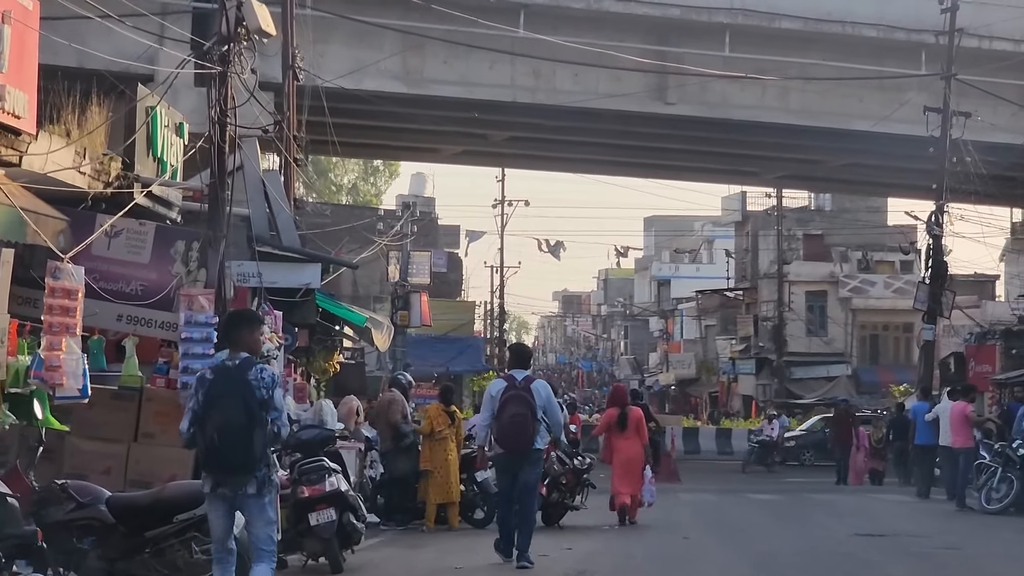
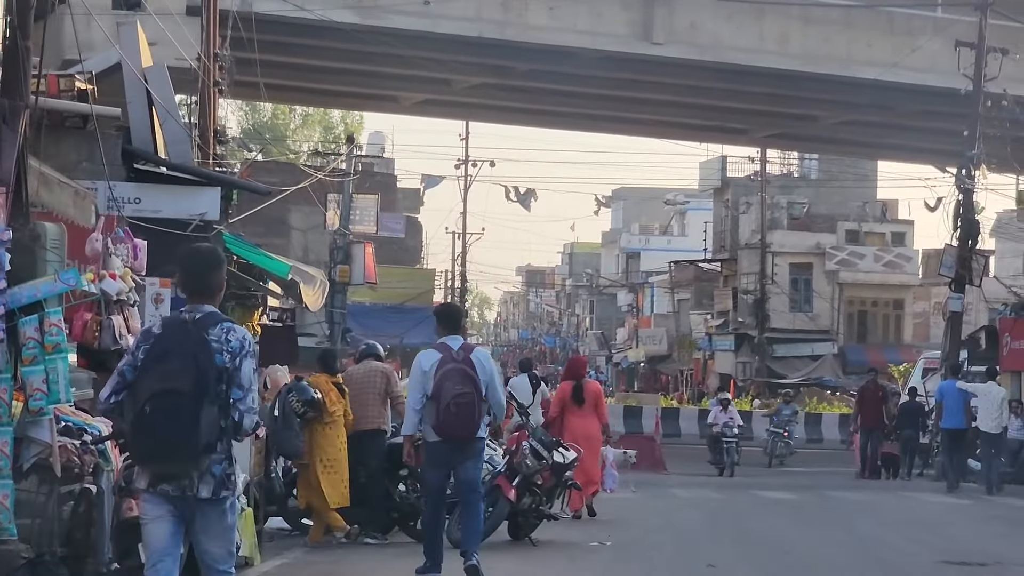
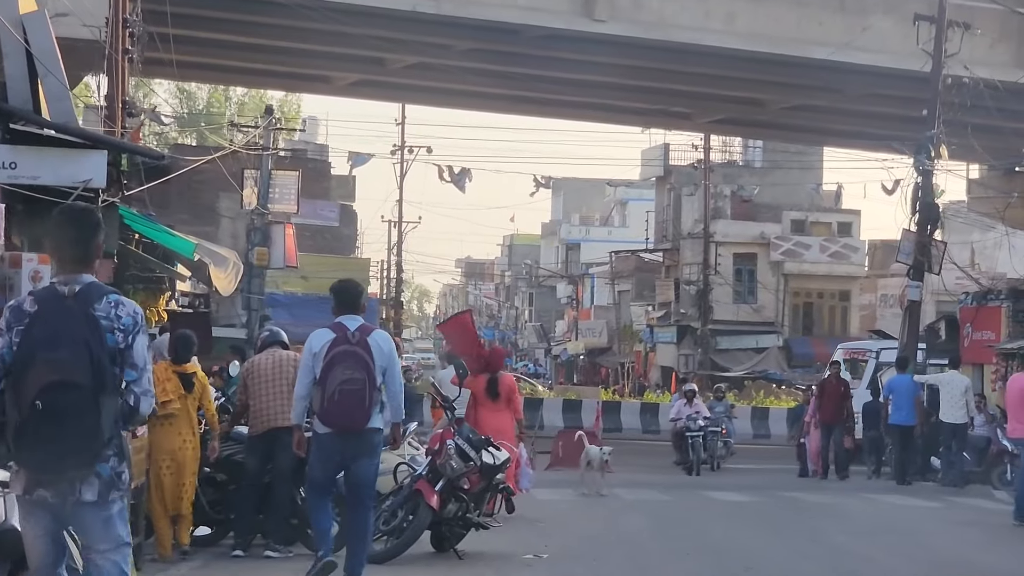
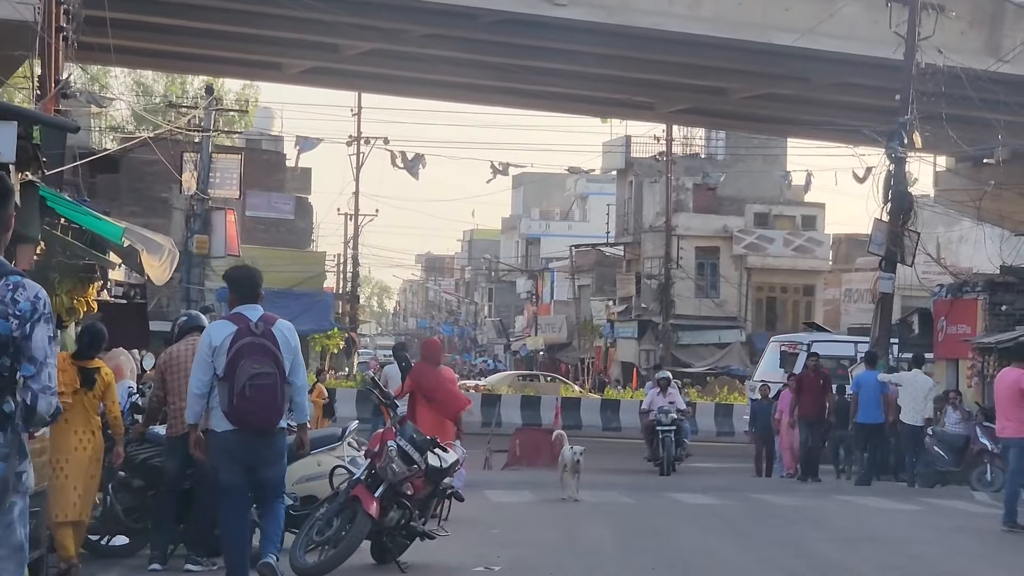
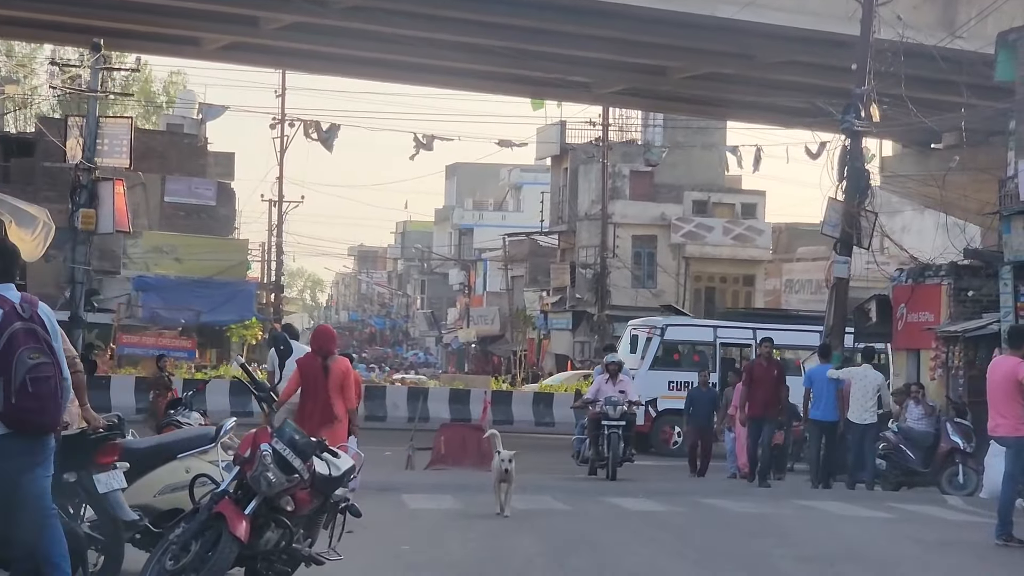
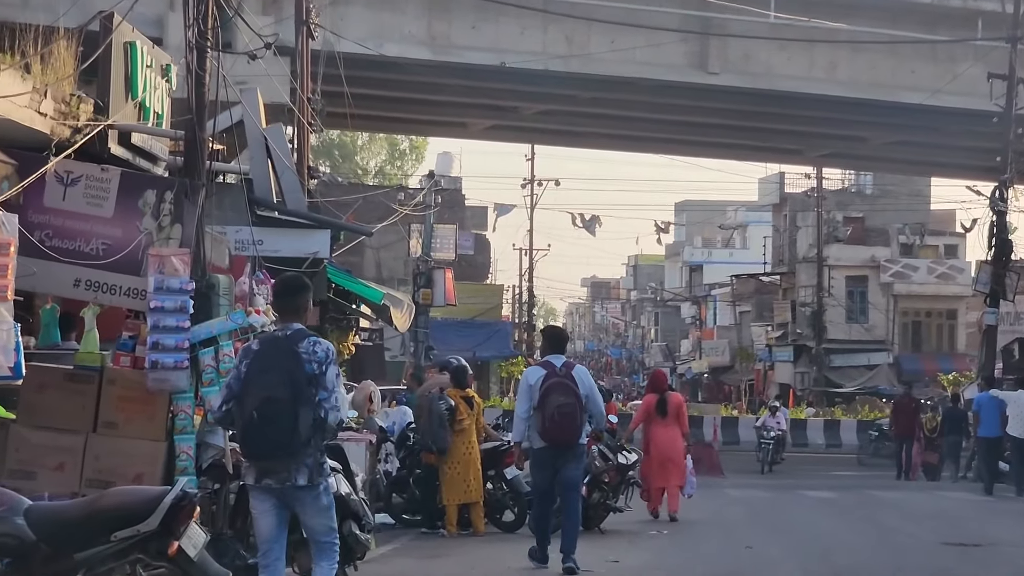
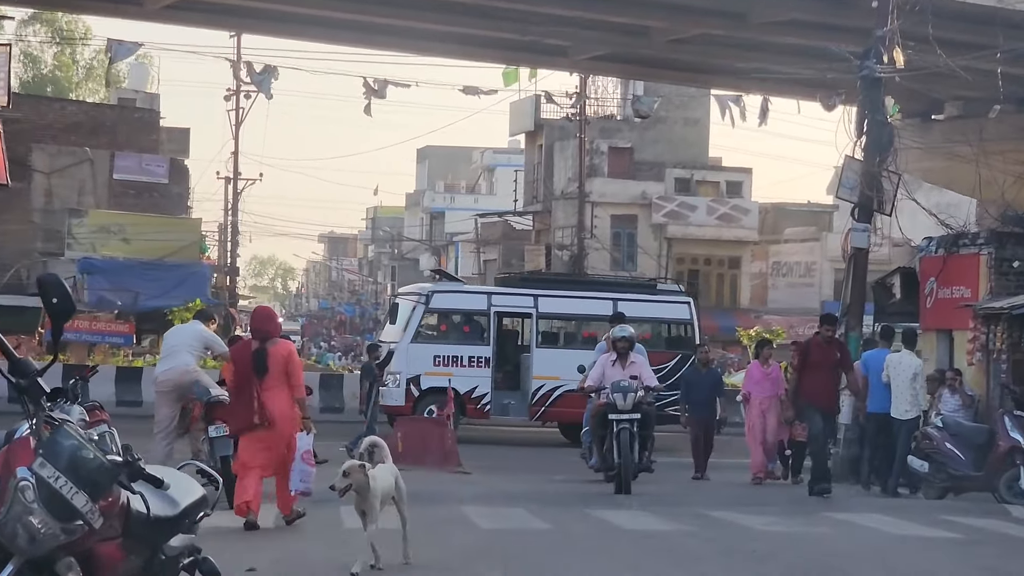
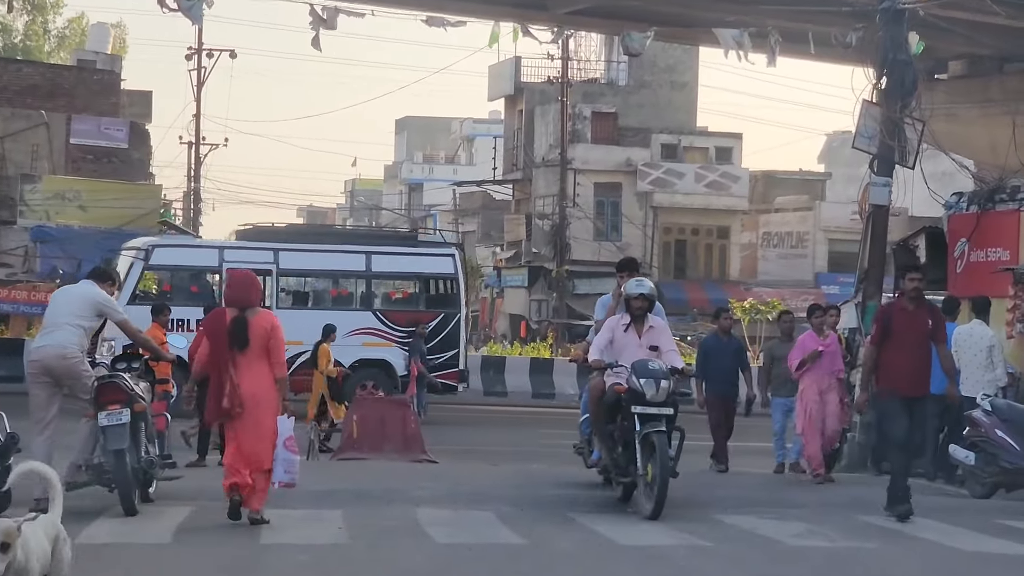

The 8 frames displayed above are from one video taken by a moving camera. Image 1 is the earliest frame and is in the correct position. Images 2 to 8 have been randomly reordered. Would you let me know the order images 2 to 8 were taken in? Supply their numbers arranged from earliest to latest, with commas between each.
6, 2, 3, 4, 5, 7, 8
